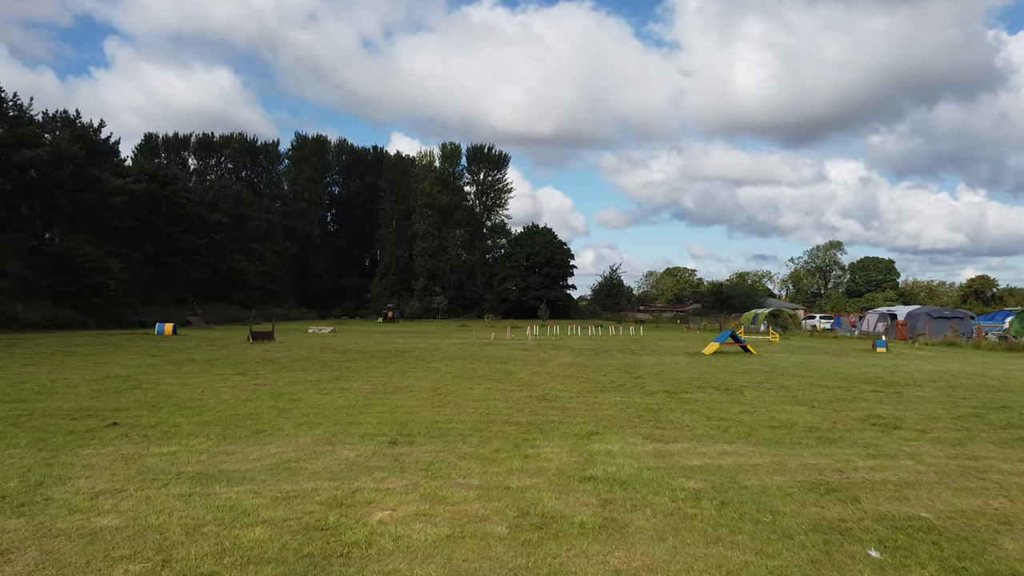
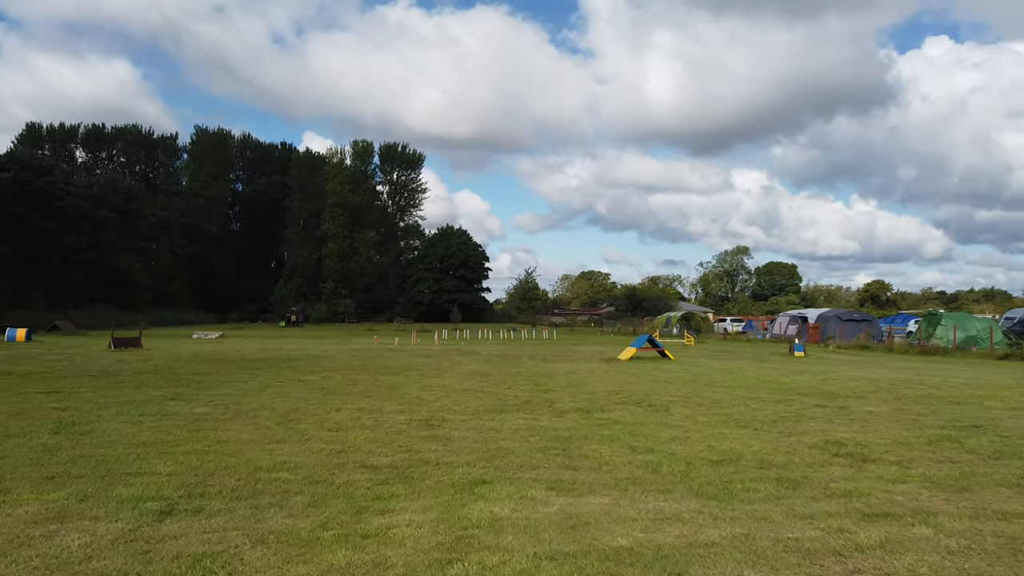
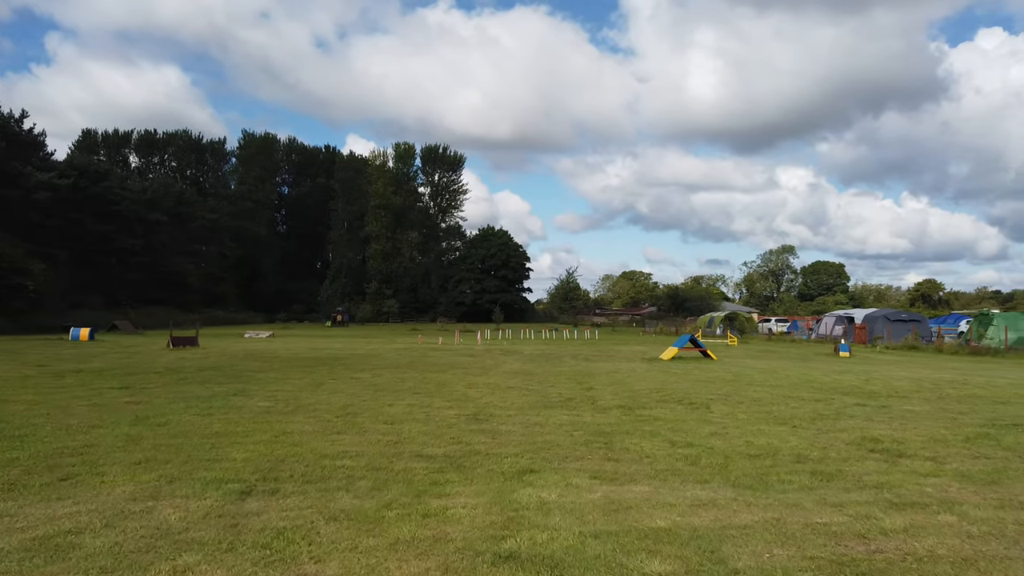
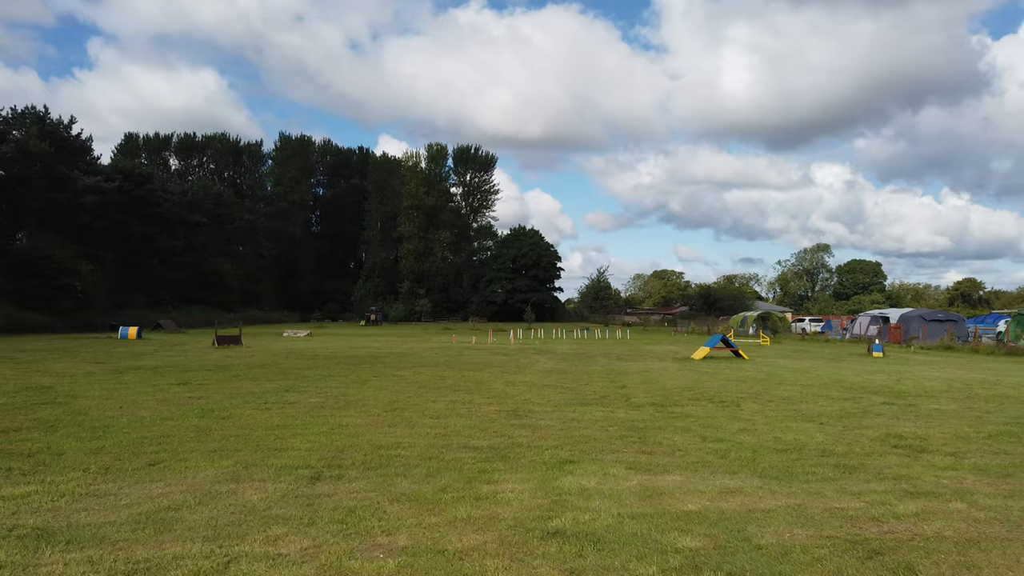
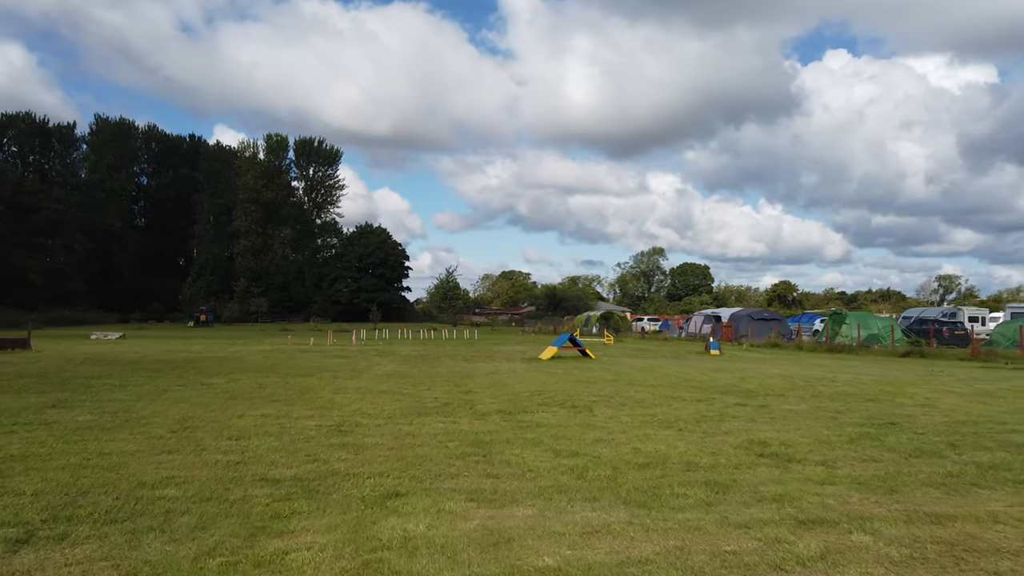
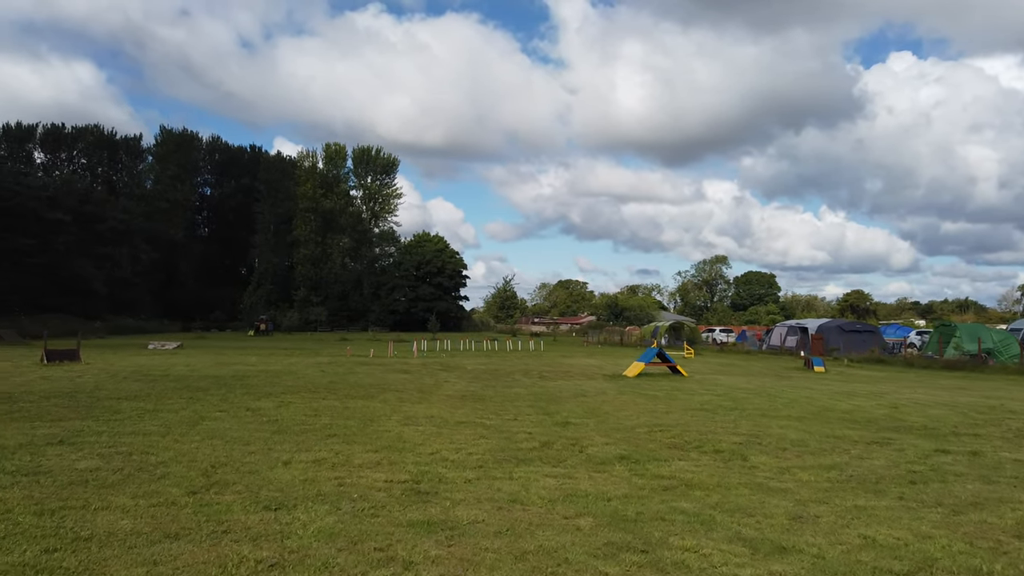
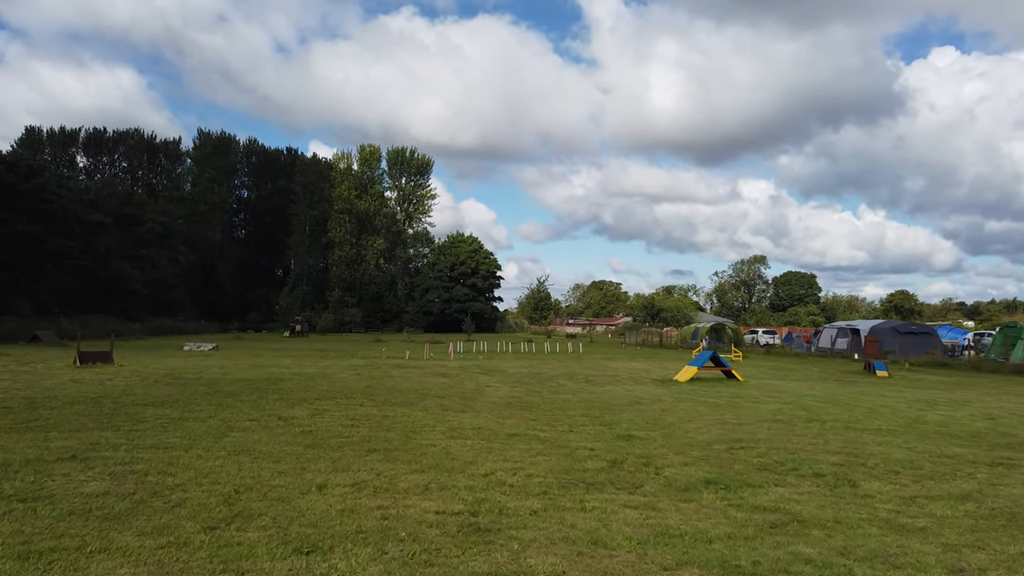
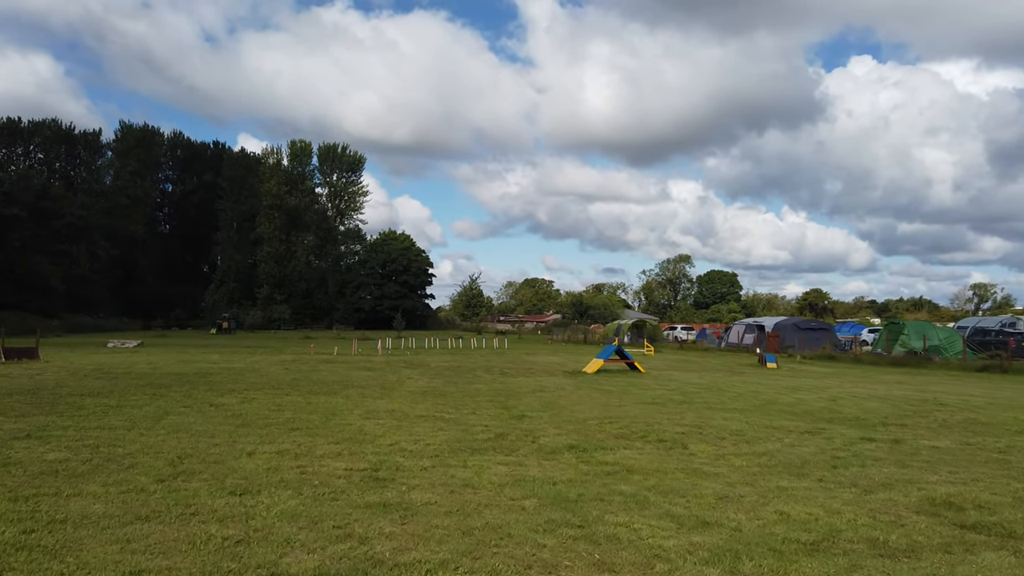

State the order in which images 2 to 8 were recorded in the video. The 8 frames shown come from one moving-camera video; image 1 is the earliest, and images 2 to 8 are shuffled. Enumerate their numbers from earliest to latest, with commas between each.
4, 3, 2, 5, 8, 6, 7
